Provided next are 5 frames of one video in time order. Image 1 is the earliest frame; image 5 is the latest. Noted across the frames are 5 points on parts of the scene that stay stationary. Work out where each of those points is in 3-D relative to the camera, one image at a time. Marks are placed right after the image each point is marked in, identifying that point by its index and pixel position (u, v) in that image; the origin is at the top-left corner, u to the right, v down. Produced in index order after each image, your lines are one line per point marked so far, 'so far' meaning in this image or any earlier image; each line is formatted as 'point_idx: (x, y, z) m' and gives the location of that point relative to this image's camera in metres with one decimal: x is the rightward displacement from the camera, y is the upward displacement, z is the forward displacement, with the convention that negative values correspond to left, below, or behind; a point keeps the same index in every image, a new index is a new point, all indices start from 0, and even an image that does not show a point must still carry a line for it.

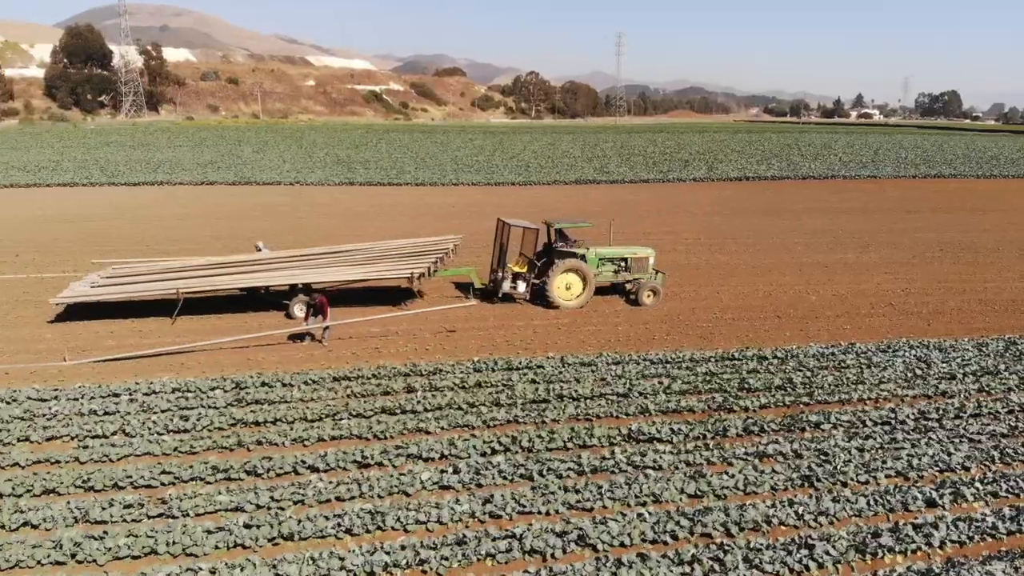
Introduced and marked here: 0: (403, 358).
0: (-1.5, -1.0, +12.0) m
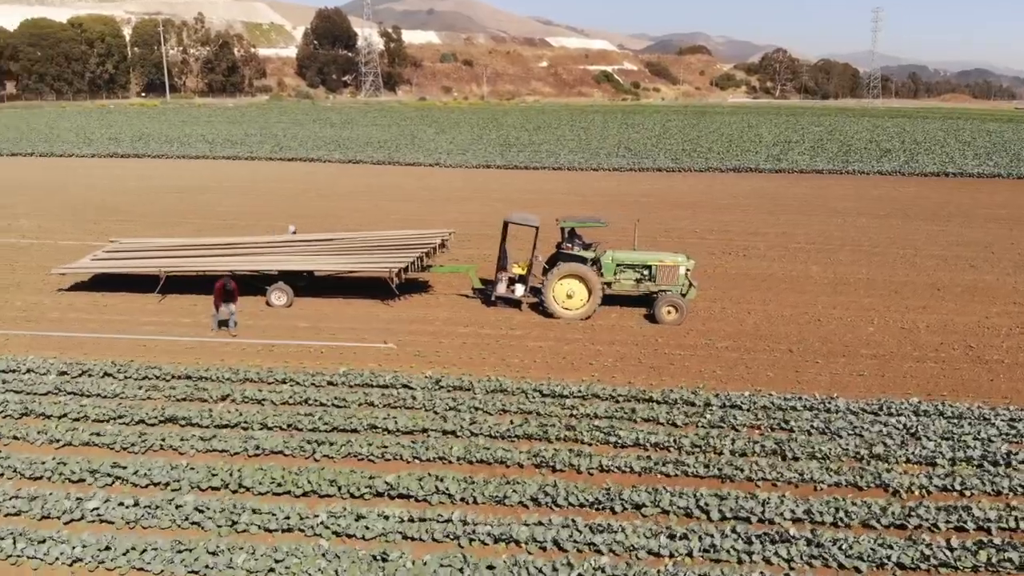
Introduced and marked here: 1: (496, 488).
0: (-3.0, -1.0, +11.0) m
1: (-0.2, -1.8, +7.6) m
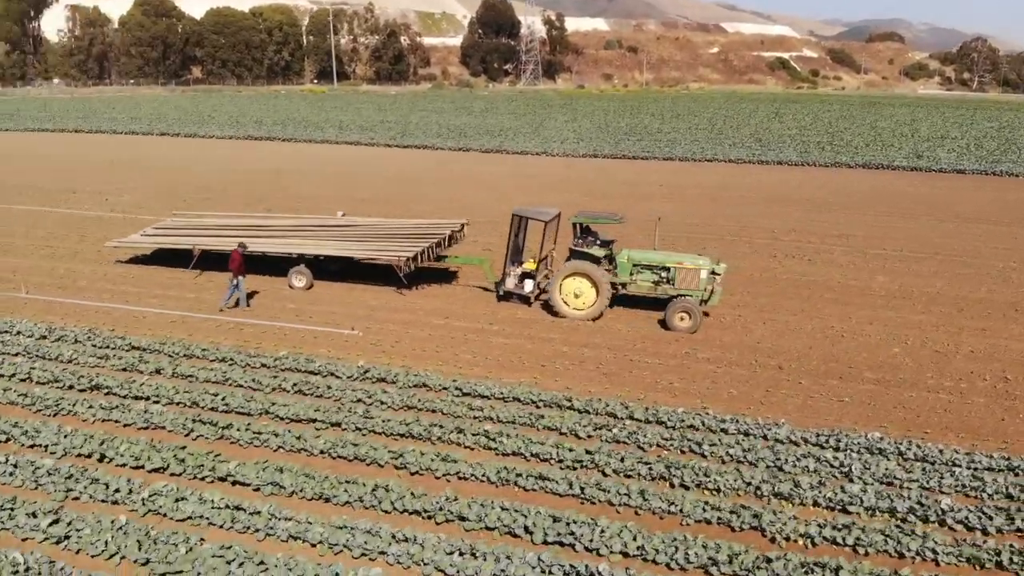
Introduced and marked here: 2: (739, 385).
0: (-3.6, -0.7, +11.4) m
1: (-1.6, -1.7, +7.5) m
2: (+2.8, -1.2, +10.5) m
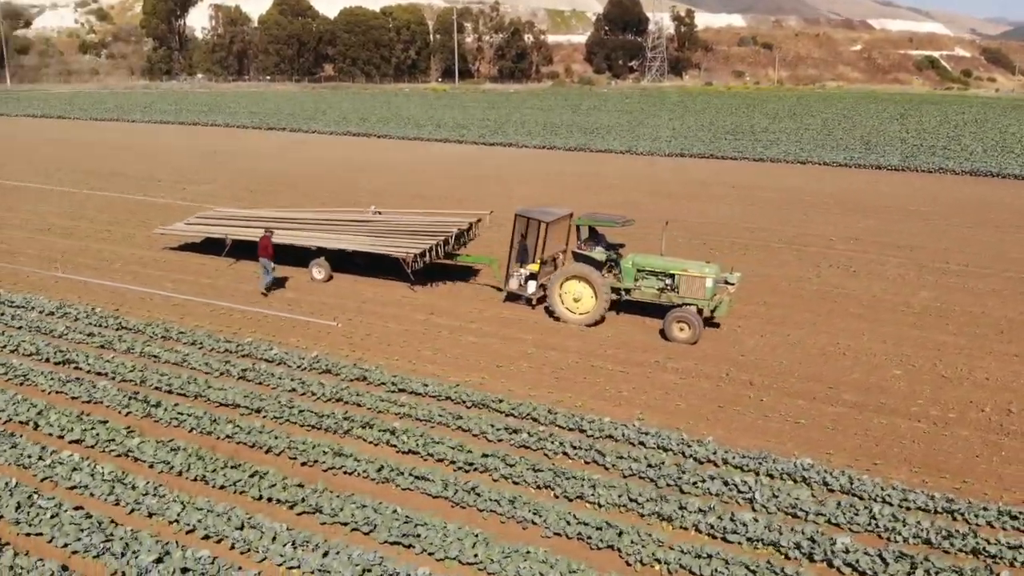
0: (-4.1, -0.5, +11.9) m
1: (-2.8, -1.6, +7.8) m
2: (+2.1, -1.3, +10.0) m
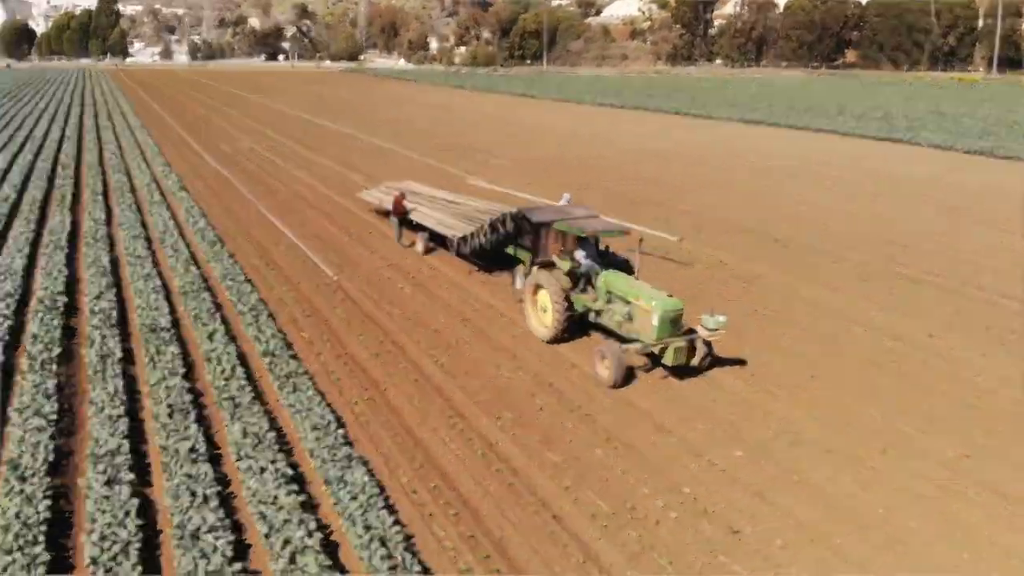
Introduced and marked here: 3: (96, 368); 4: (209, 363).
0: (-4.3, +0.5, +14.8) m
1: (-6.0, -0.7, +10.9) m
2: (-0.8, -1.3, +9.6) m
3: (-4.9, -1.0, +10.0) m
4: (-3.7, -0.9, +10.3) m
